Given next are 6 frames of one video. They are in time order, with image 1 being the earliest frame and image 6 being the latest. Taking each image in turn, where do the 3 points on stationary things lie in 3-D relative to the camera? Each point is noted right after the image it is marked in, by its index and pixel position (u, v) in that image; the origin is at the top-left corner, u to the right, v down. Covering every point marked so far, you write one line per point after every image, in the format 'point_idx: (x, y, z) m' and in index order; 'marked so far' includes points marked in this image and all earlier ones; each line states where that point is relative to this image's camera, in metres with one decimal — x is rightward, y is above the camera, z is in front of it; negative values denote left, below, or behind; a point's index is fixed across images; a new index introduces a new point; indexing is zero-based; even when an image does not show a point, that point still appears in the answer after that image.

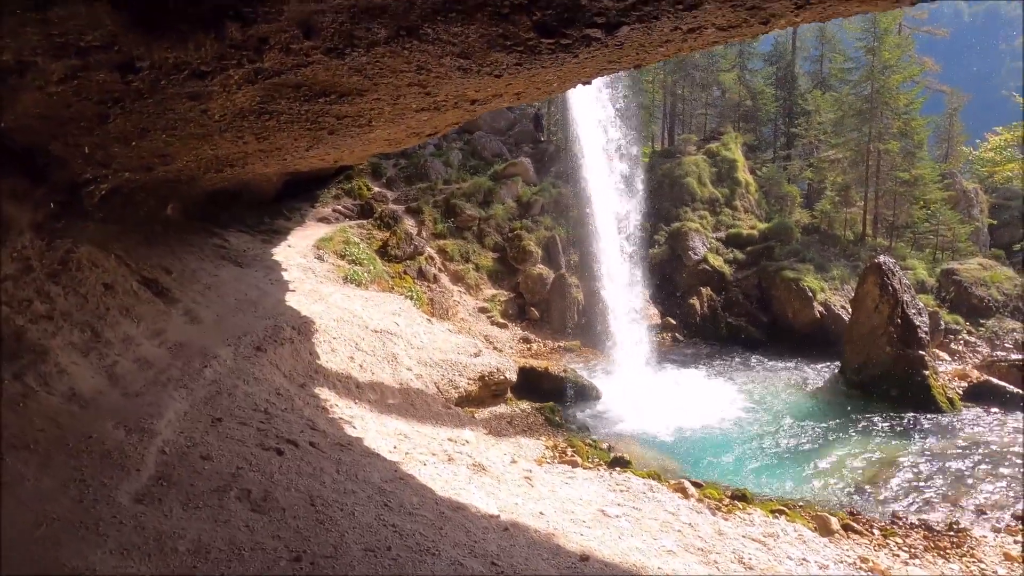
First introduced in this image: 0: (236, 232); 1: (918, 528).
0: (-6.5, +1.3, +13.4) m
1: (+5.0, -2.9, +7.0) m
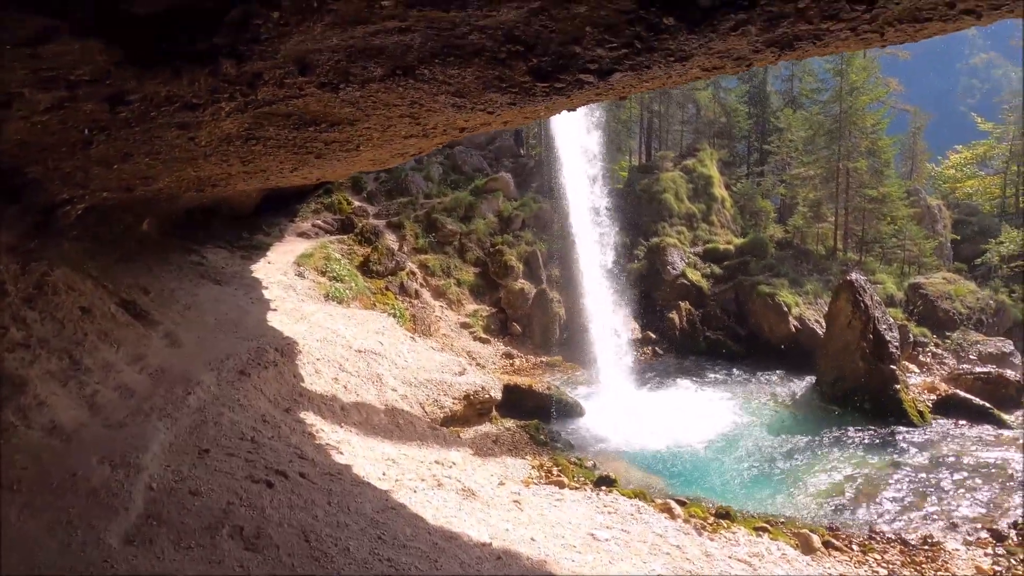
0: (-6.9, +0.9, +13.2) m
1: (+4.8, -3.2, +7.2) m
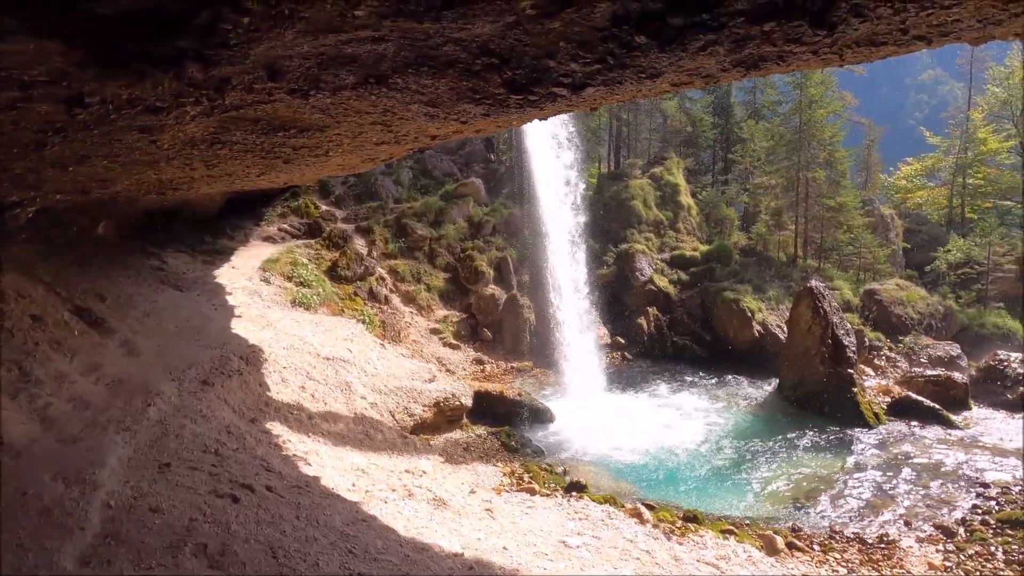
0: (-7.5, +0.8, +12.8) m
1: (+4.4, -3.3, +7.4) m
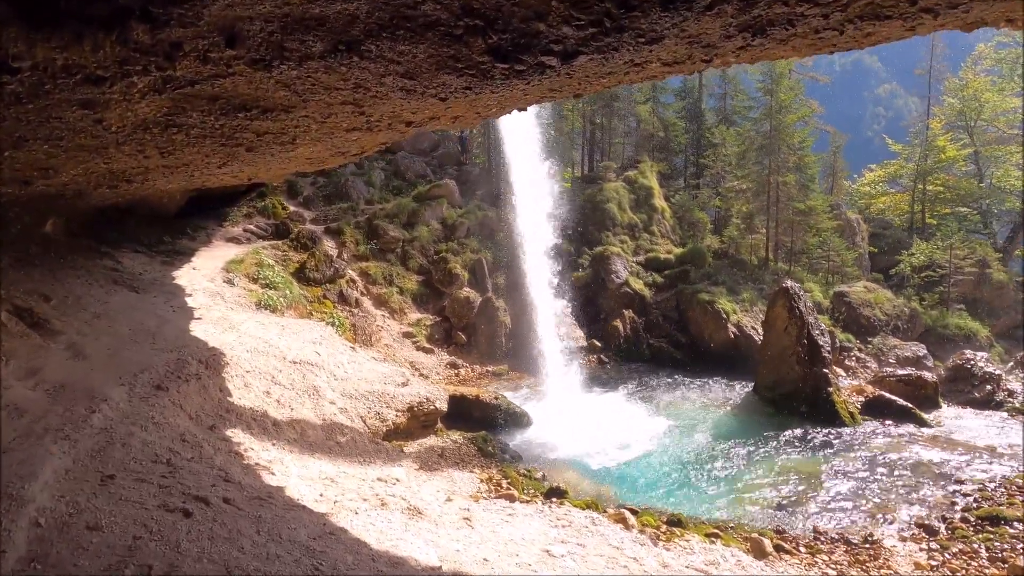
0: (-8.1, +0.7, +12.1) m
1: (+4.2, -3.2, +7.3) m
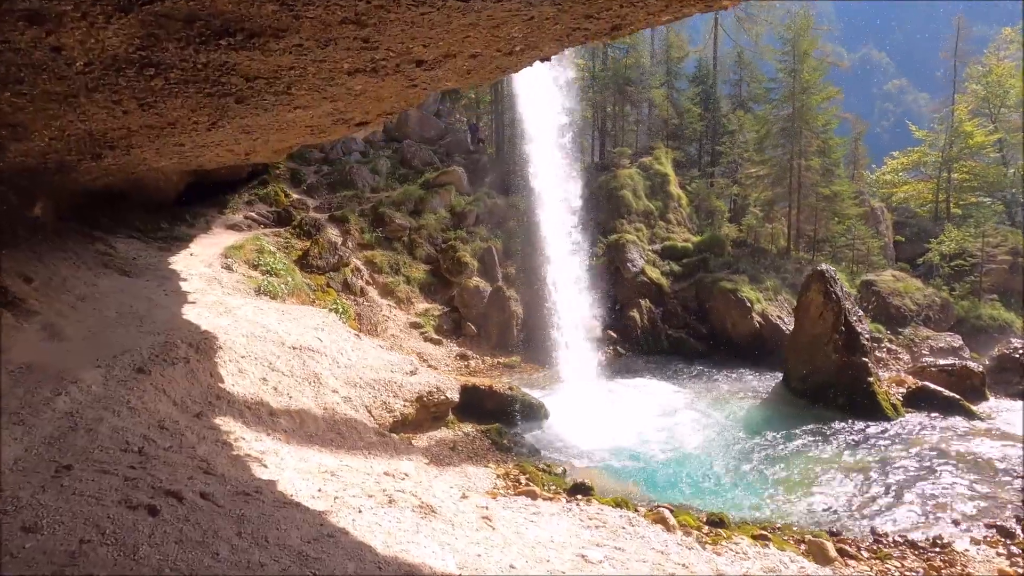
0: (-7.8, +1.0, +11.4) m
1: (+4.4, -2.9, +6.5) m
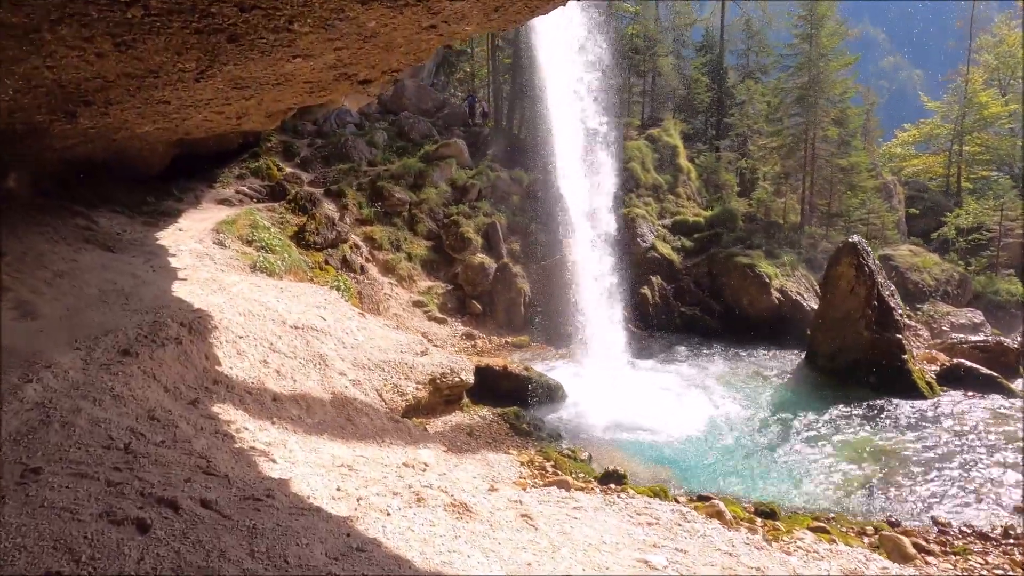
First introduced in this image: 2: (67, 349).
0: (-7.5, +1.5, +10.6) m
1: (+4.8, -2.6, +5.9) m
2: (-4.0, -0.5, +5.2) m
